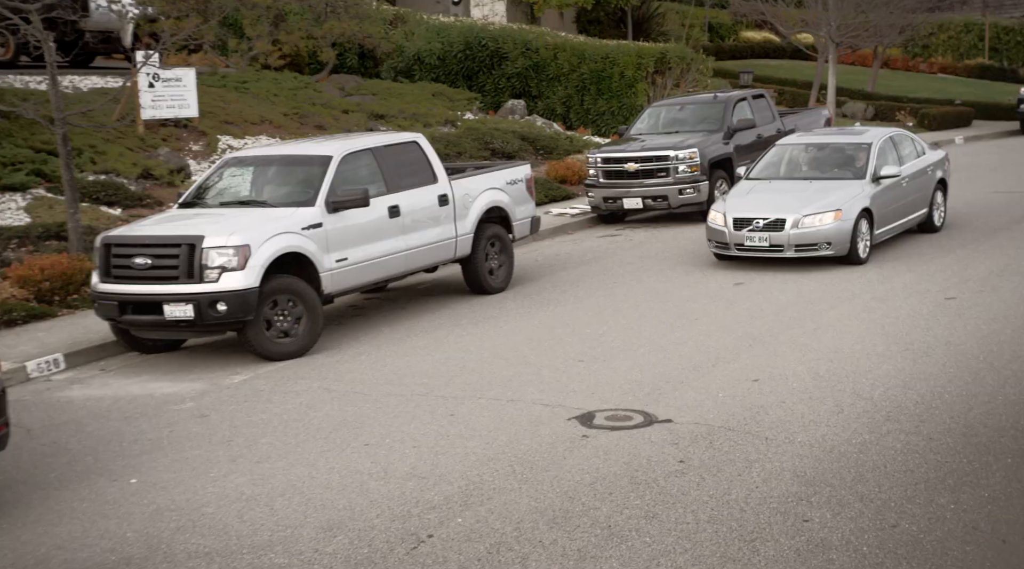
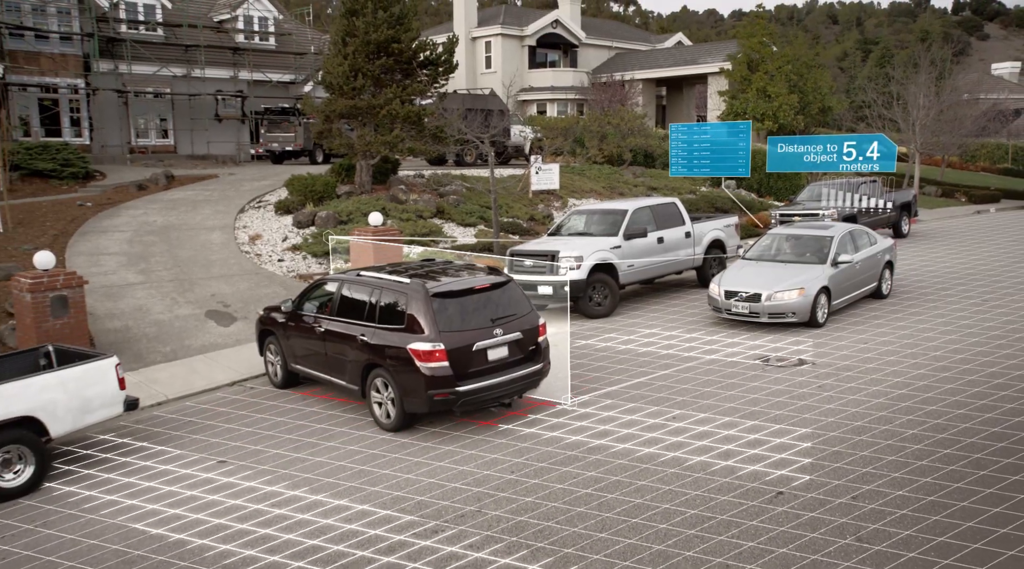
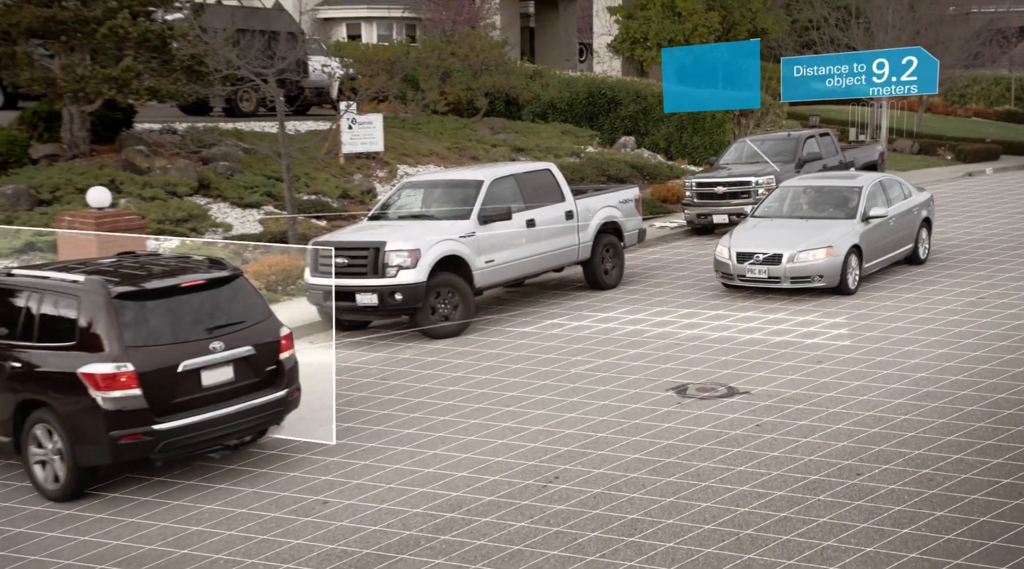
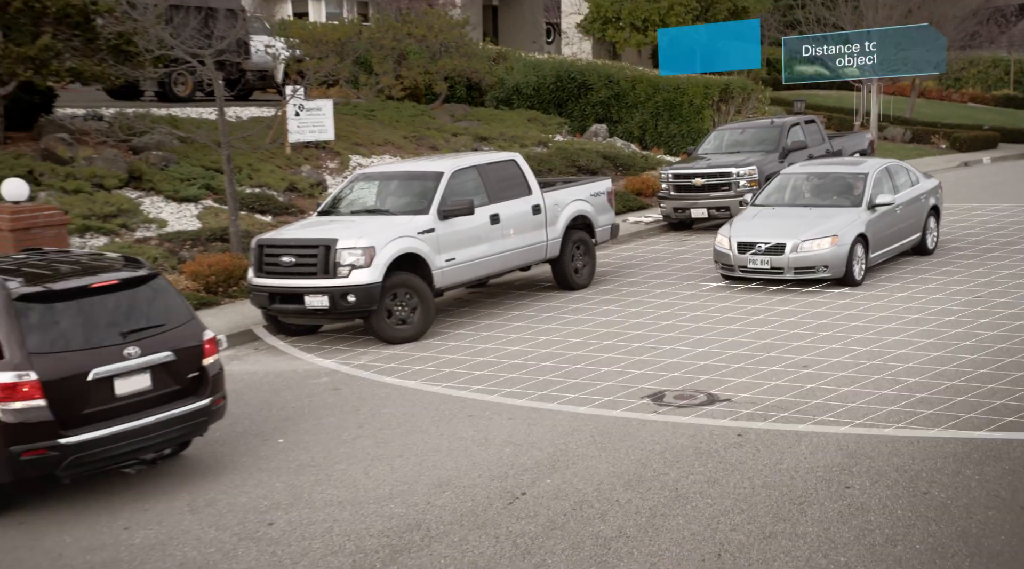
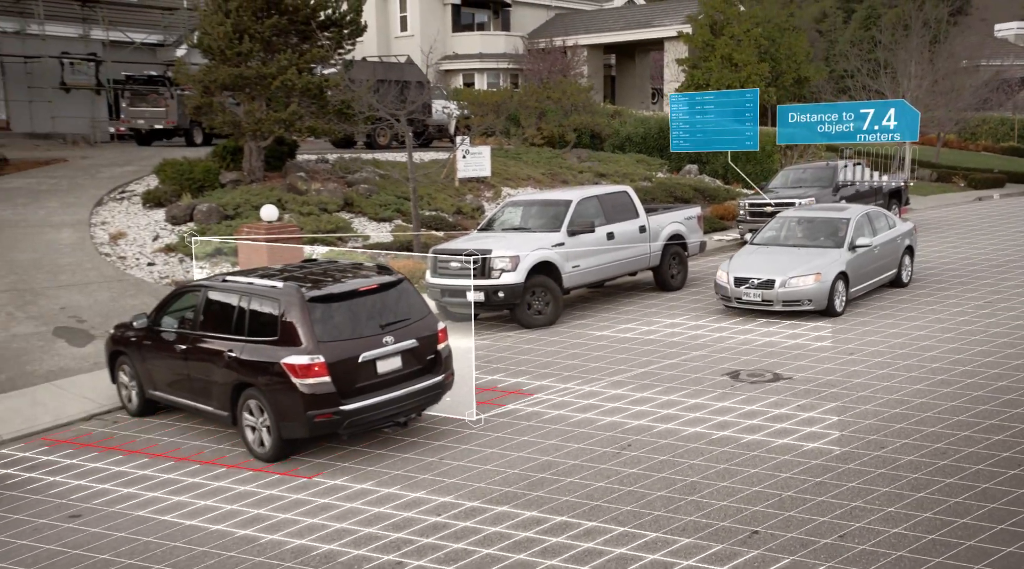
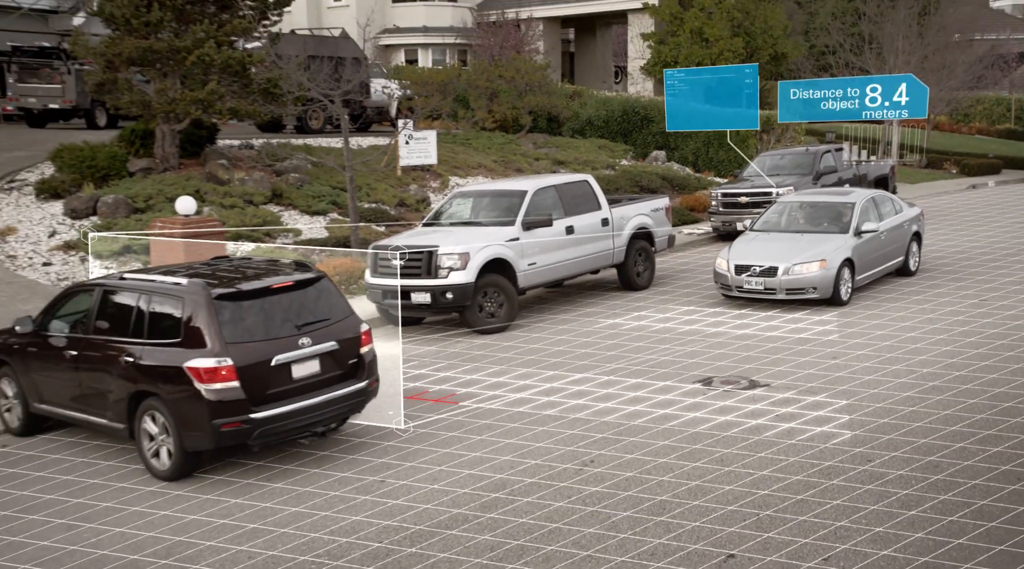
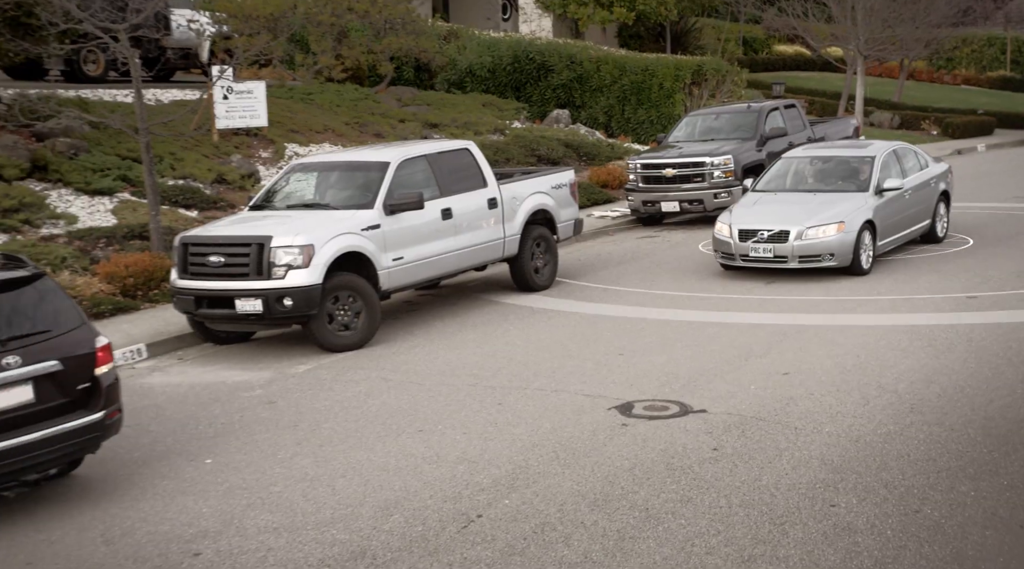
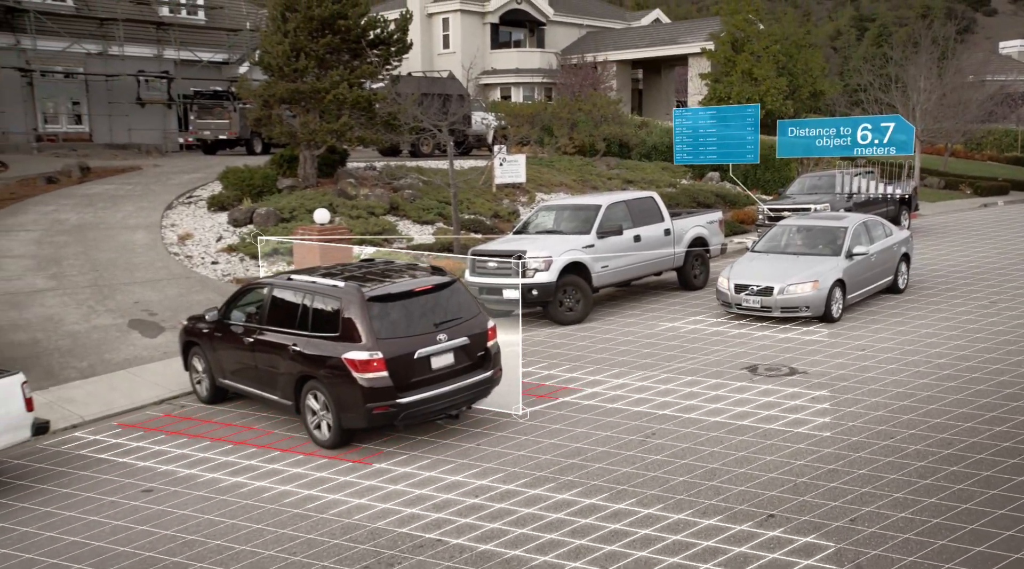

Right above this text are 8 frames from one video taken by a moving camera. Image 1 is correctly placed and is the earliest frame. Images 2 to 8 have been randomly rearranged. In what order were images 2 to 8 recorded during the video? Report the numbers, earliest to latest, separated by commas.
7, 4, 3, 6, 5, 8, 2
